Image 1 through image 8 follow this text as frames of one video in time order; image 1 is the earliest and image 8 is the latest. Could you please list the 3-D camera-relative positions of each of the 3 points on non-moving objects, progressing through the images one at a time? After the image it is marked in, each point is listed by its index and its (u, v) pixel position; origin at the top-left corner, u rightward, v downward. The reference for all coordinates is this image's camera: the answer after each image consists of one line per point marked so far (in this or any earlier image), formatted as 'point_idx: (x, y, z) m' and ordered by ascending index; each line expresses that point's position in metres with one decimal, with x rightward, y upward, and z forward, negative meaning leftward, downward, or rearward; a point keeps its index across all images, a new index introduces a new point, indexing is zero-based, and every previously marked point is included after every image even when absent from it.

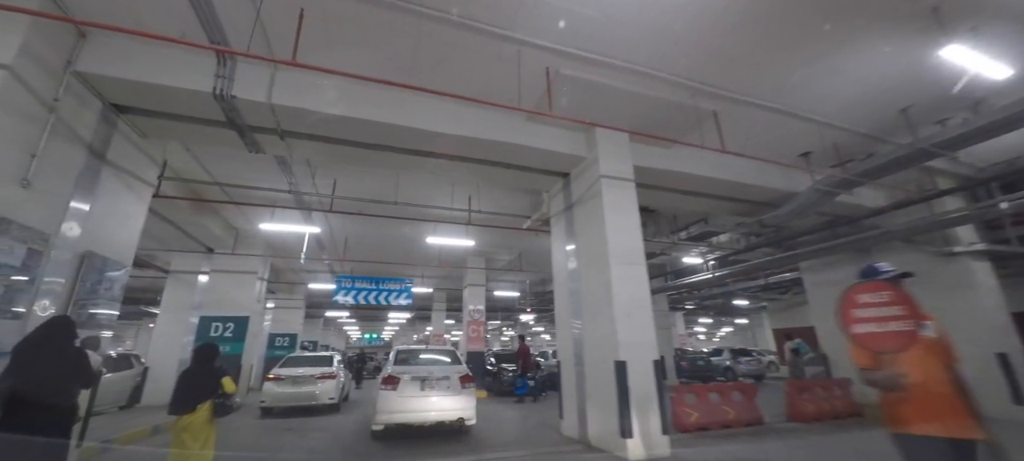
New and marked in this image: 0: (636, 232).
0: (+1.7, 0.0, +5.6) m
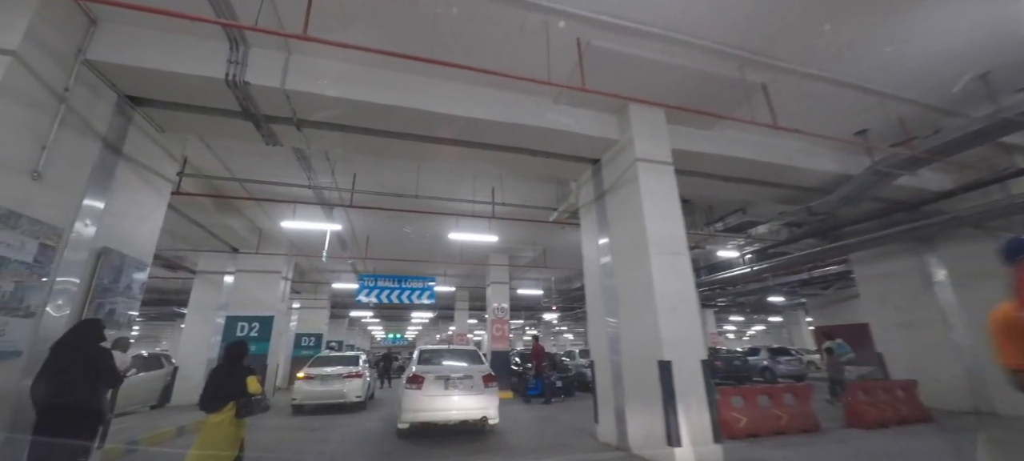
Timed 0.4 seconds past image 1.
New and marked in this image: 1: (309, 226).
0: (+2.1, +0.1, +5.1) m
1: (-4.5, +0.1, +8.9) m
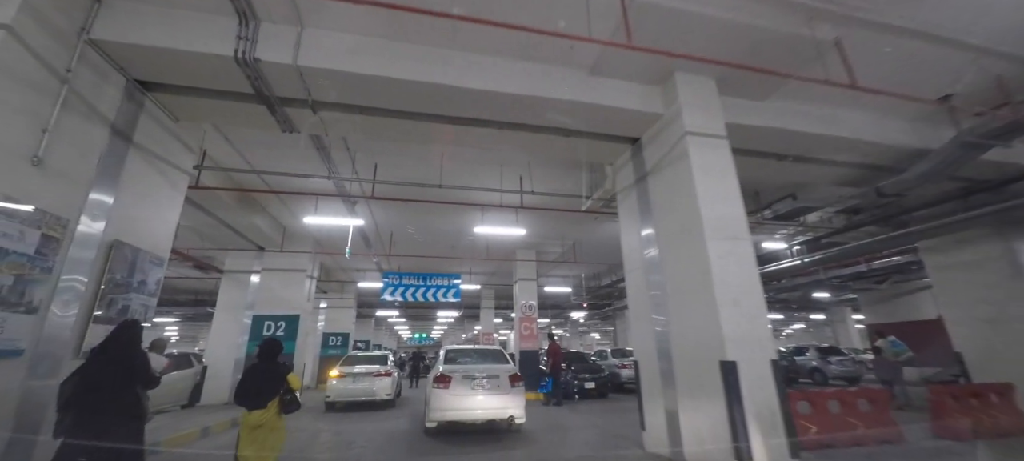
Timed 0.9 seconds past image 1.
0: (+2.5, +0.3, +4.5) m
1: (-3.9, +0.2, +8.6) m
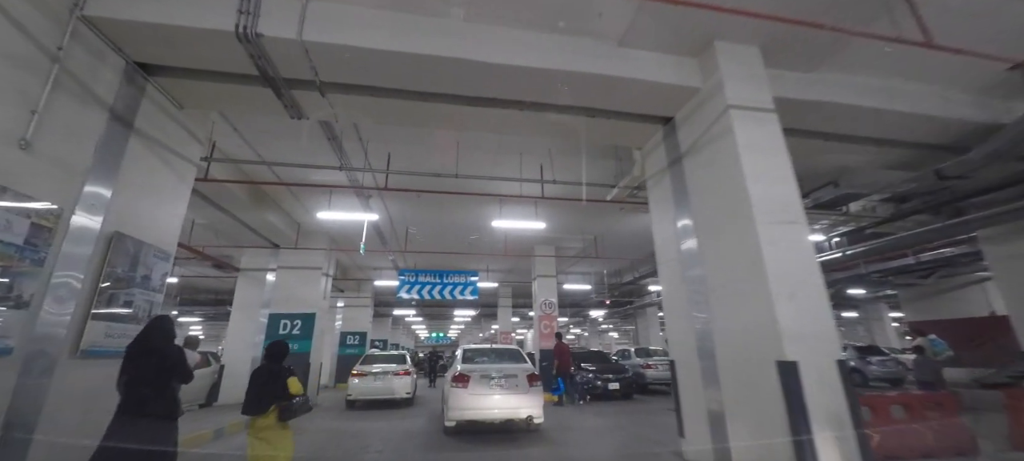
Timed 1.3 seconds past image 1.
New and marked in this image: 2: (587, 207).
0: (+2.7, +0.5, +4.0) m
1: (-3.5, +0.3, +8.4) m
2: (+1.6, +0.5, +8.8) m
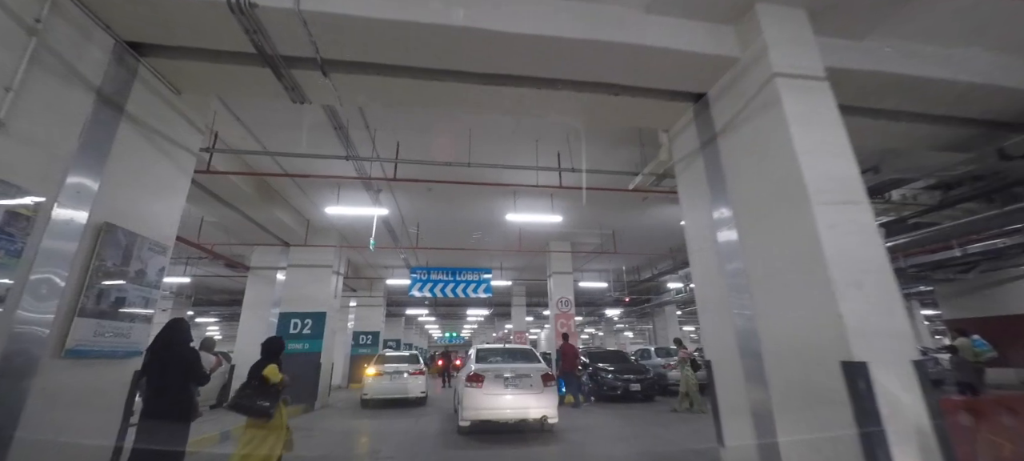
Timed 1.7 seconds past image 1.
0: (+2.9, +0.7, +3.5) m
1: (-3.2, +0.4, +8.1) m
2: (+2.0, +0.7, +8.4) m
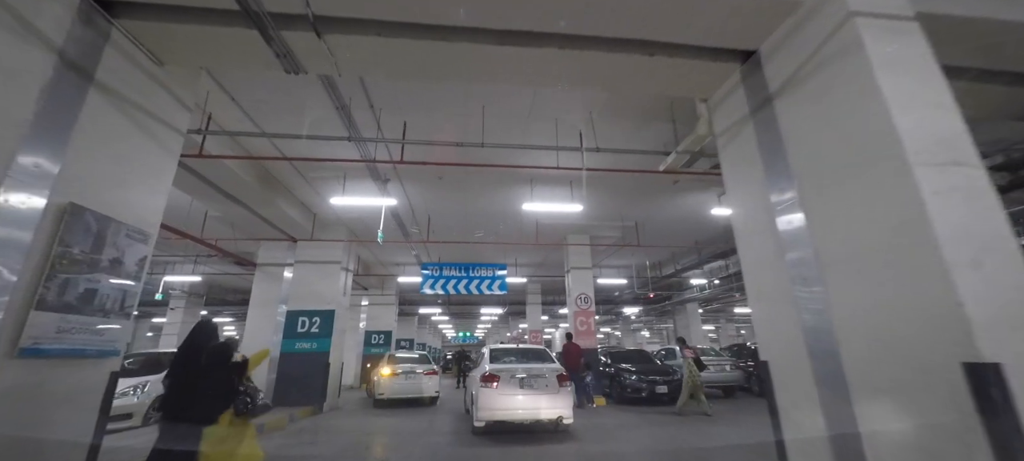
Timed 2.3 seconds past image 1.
0: (+3.1, +0.9, +2.8) m
1: (-2.9, +0.6, +7.6) m
2: (+2.3, +0.9, +7.7) m
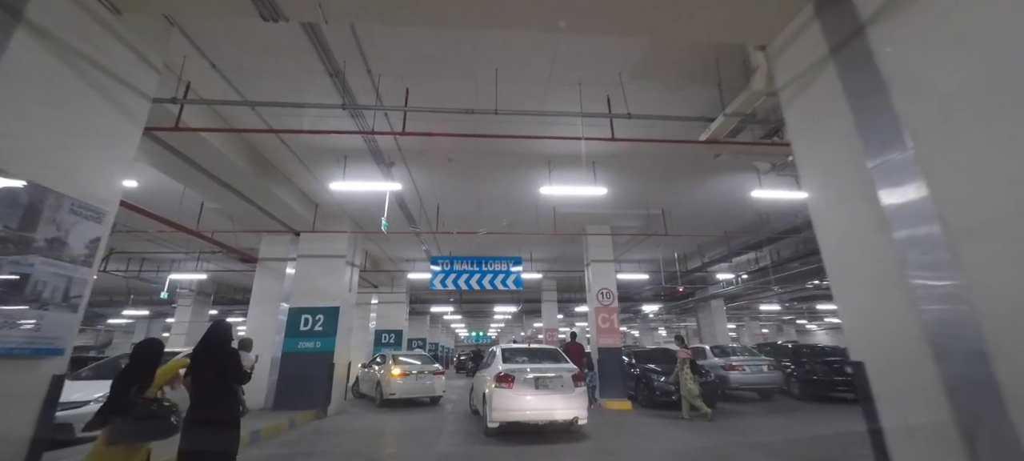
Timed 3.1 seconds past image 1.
0: (+3.2, +1.2, +2.0) m
1: (-2.6, +0.8, +6.9) m
2: (+2.6, +1.1, +6.9) m
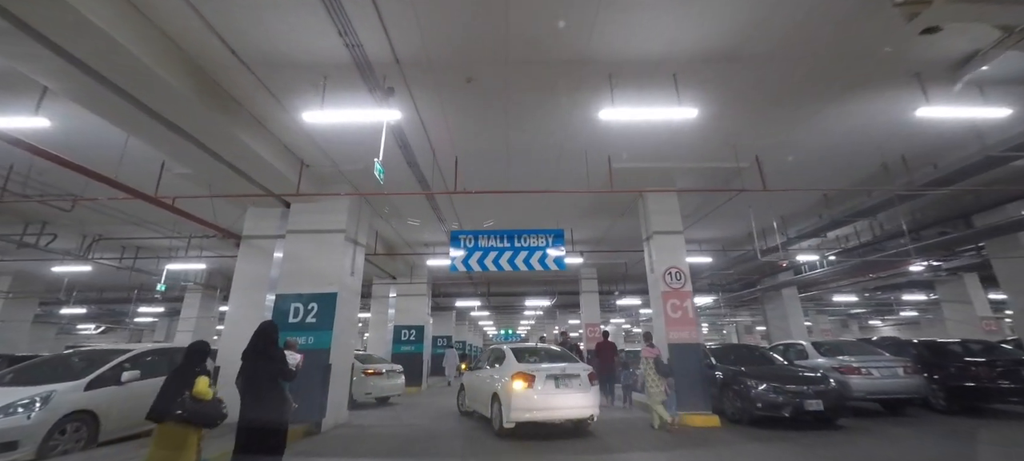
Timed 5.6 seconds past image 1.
0: (+3.4, +1.9, -0.3) m
1: (-2.0, +1.4, +5.0) m
2: (+3.1, +1.9, +4.6) m
